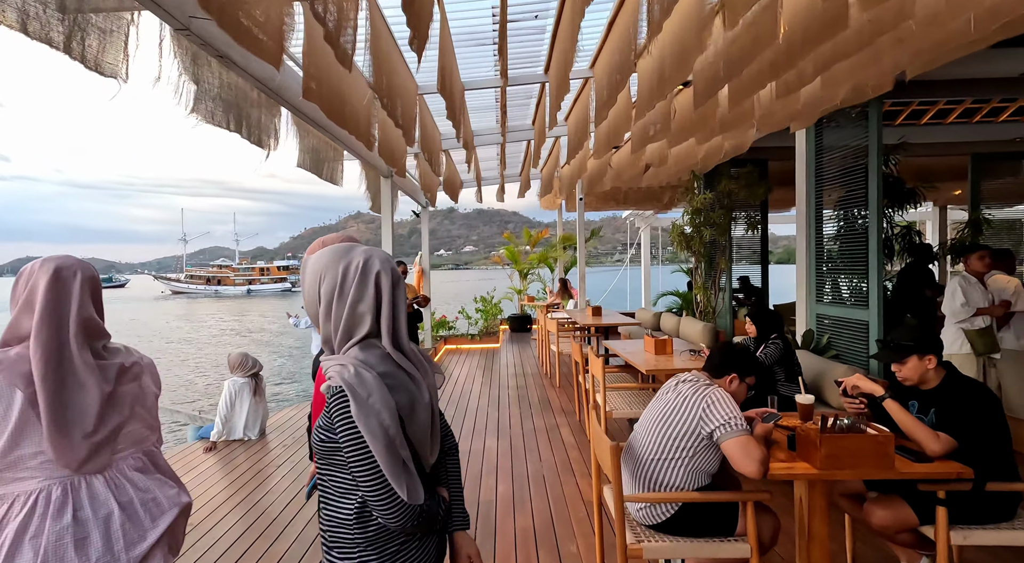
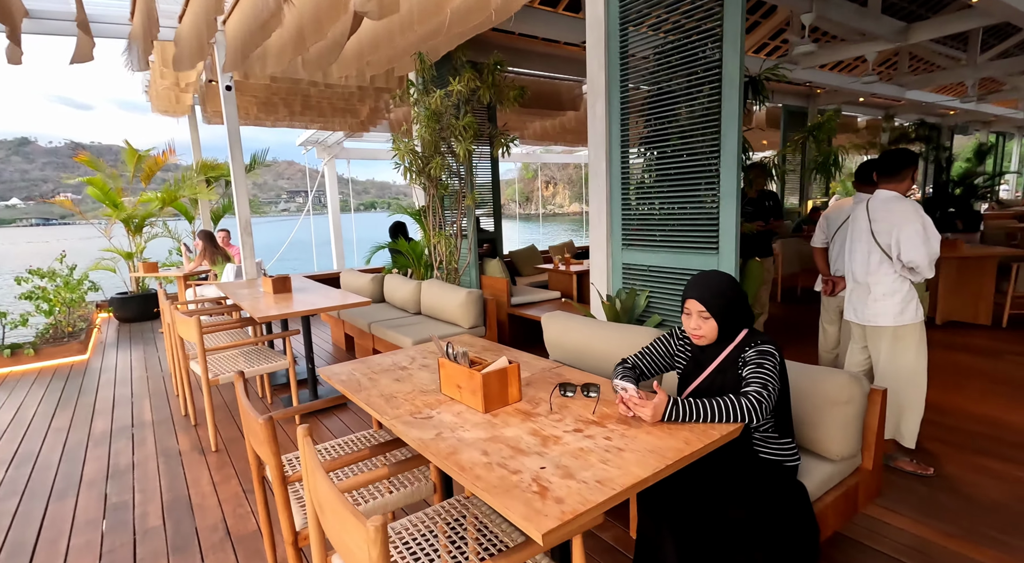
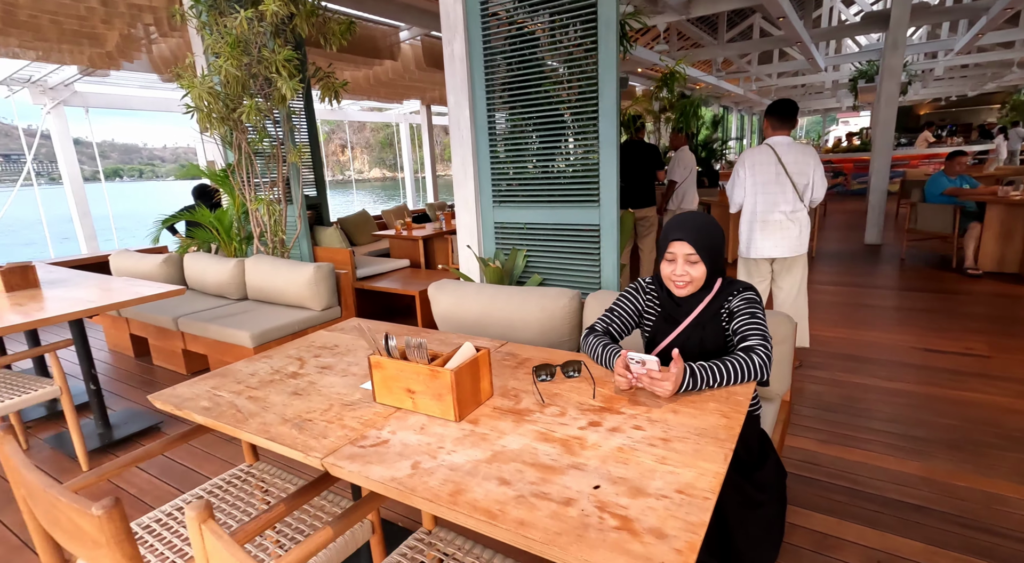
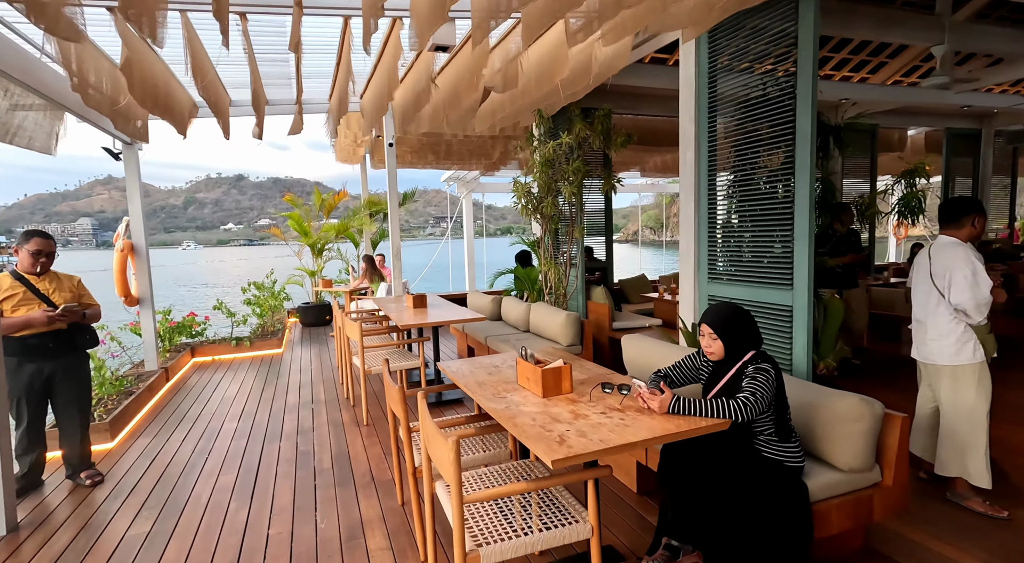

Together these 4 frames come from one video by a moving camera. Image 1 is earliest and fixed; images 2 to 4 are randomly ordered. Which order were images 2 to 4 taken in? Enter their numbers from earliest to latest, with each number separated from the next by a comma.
4, 2, 3
